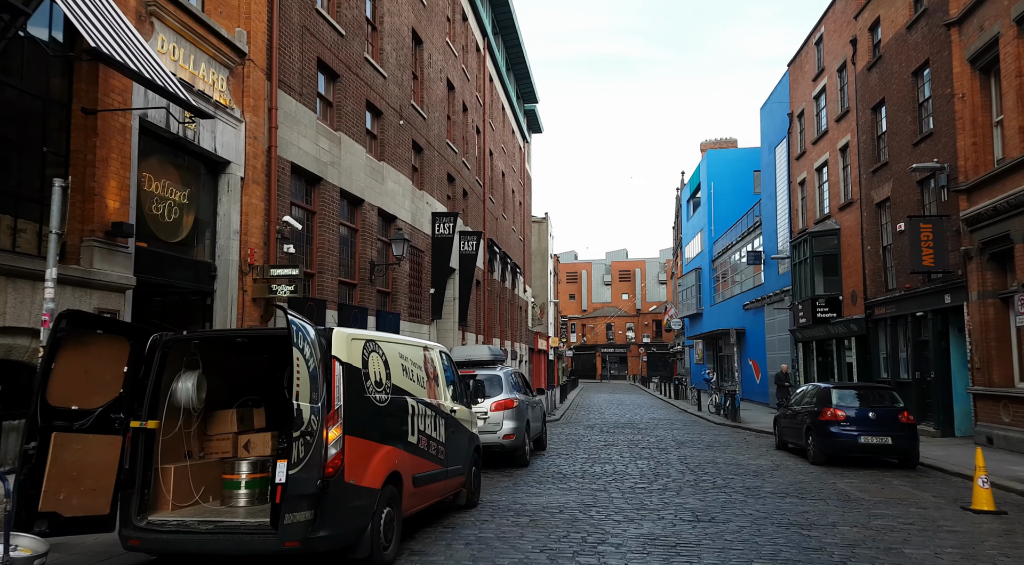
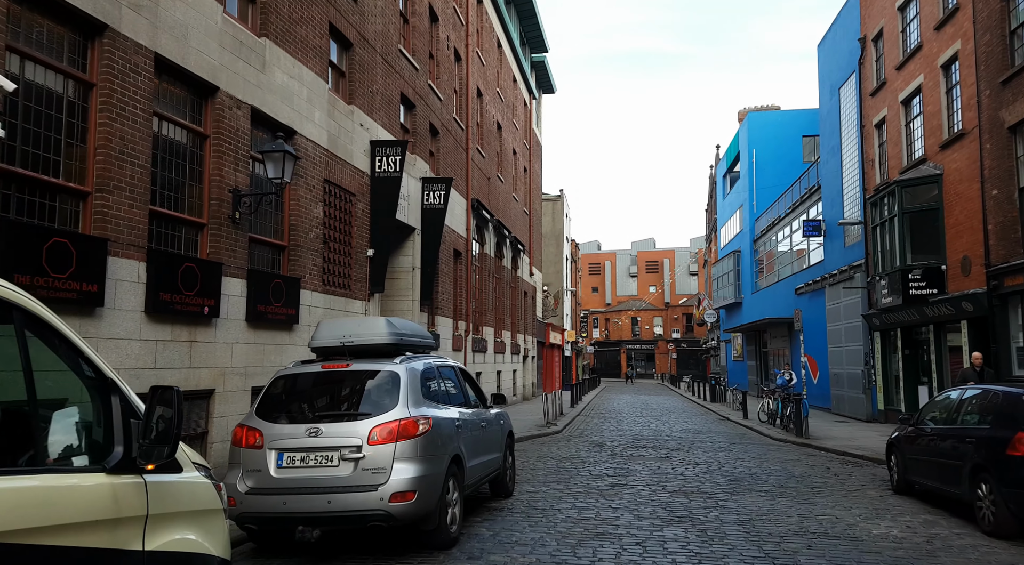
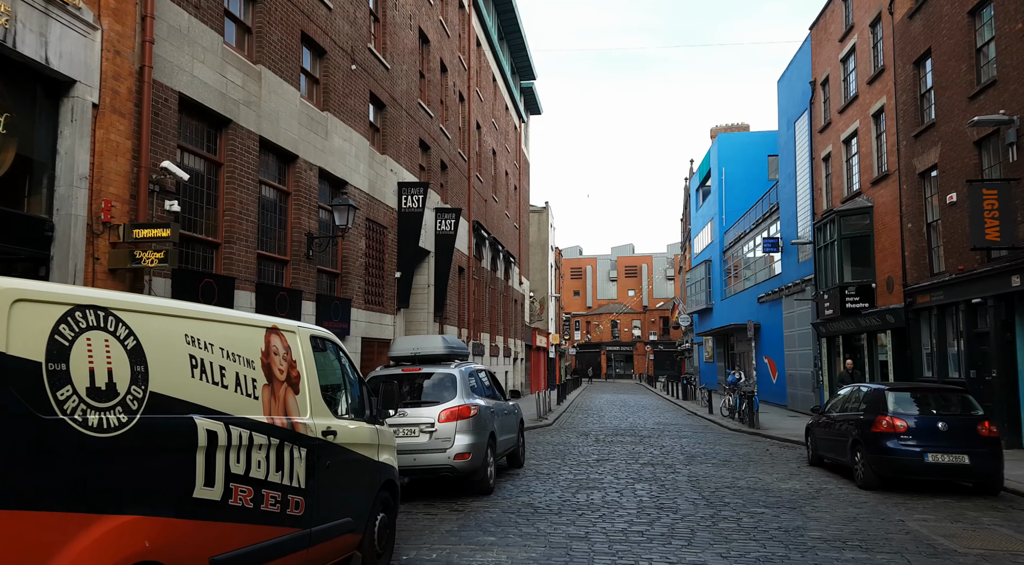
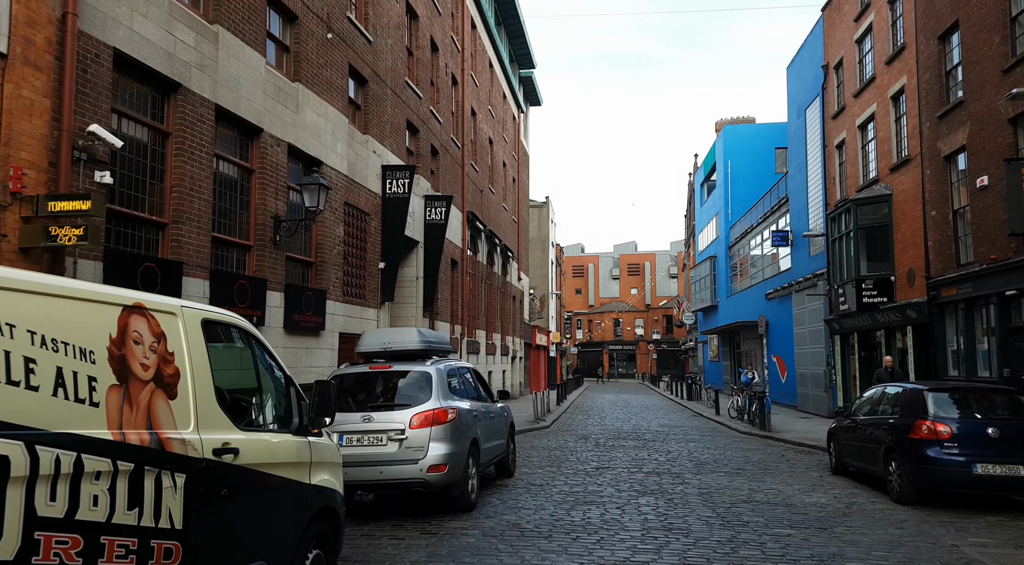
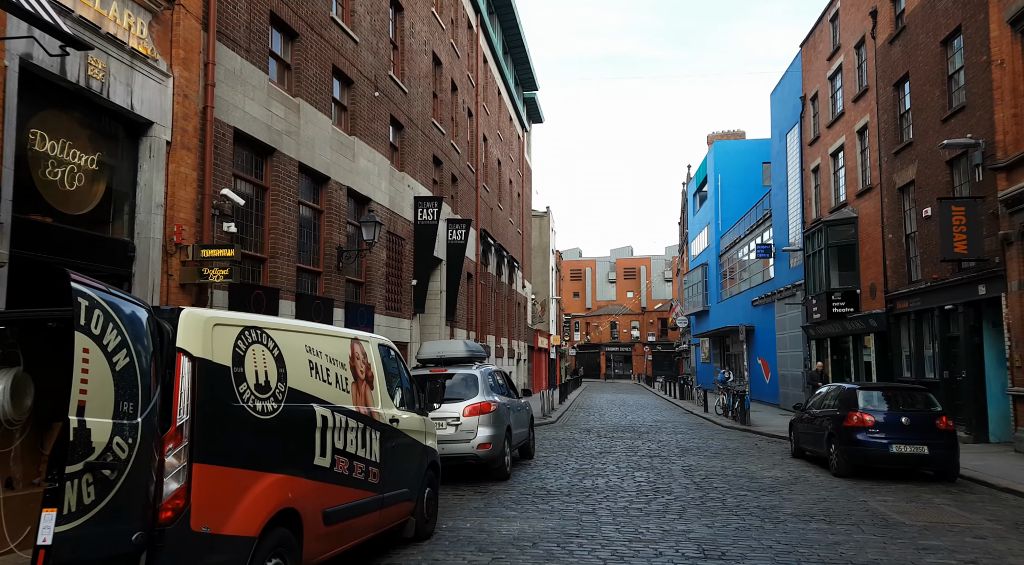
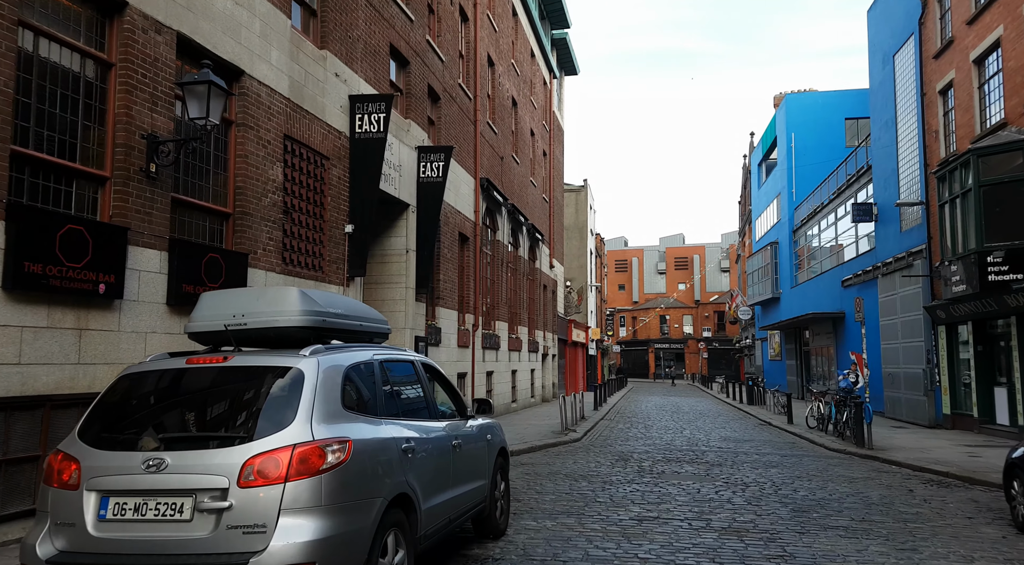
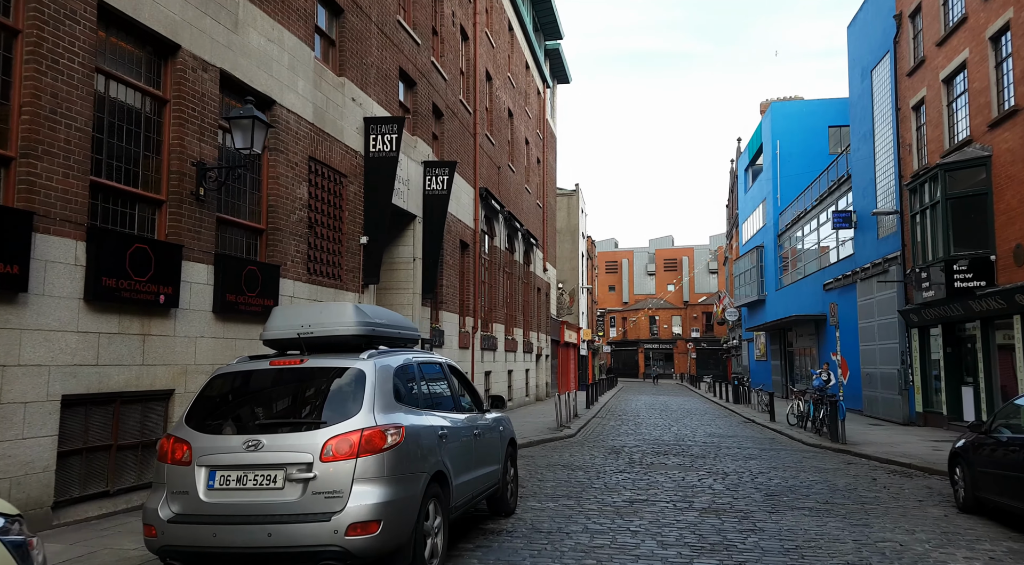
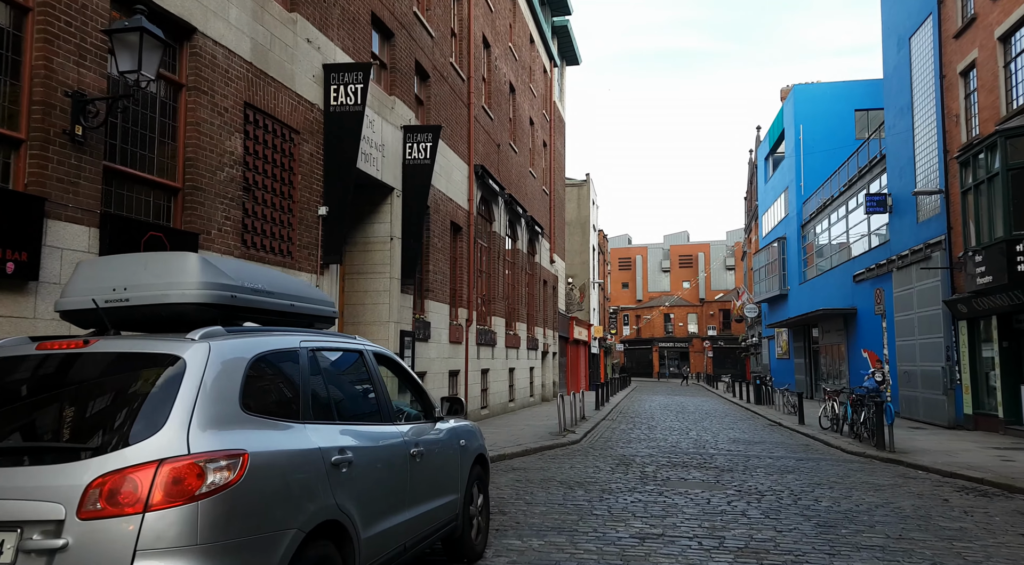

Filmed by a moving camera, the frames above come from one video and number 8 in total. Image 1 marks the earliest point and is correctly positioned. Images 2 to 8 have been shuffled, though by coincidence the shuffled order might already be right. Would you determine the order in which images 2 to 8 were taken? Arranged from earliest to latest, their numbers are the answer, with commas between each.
5, 3, 4, 2, 7, 6, 8
